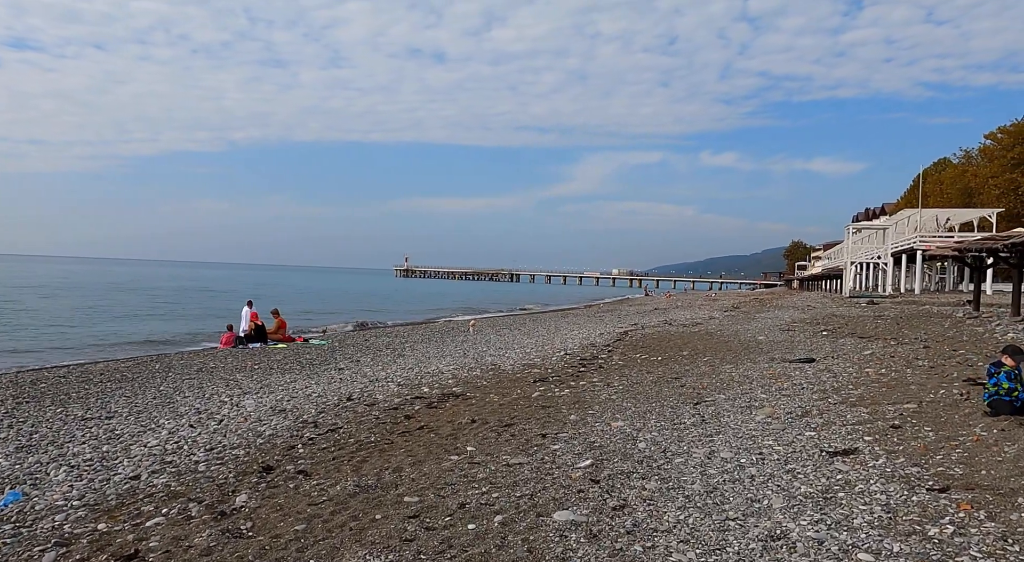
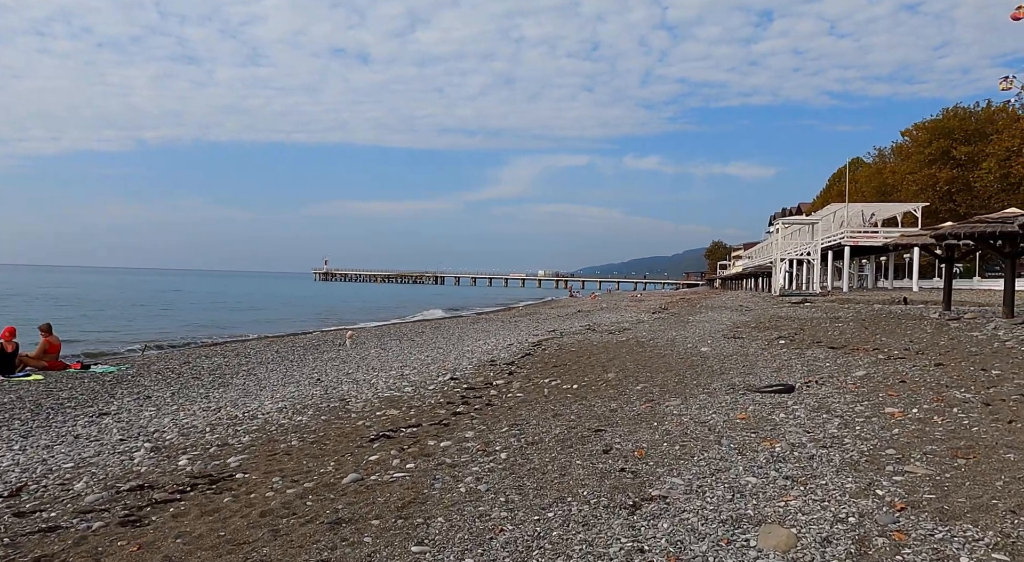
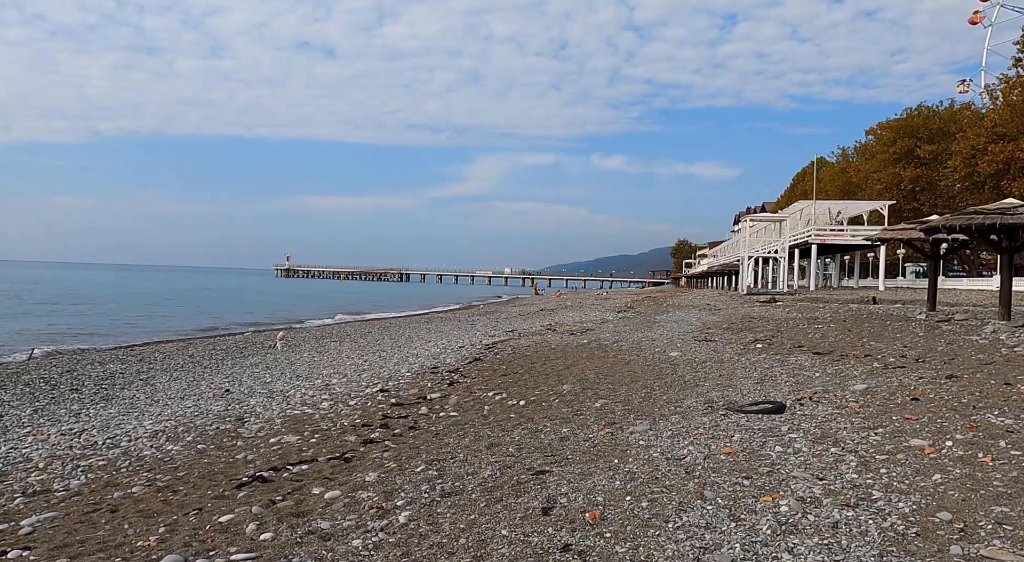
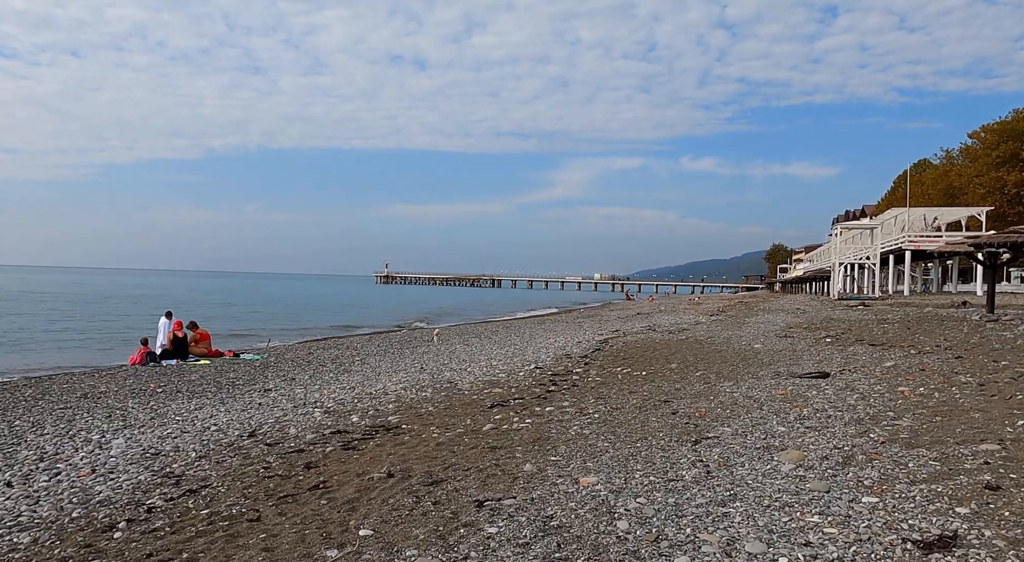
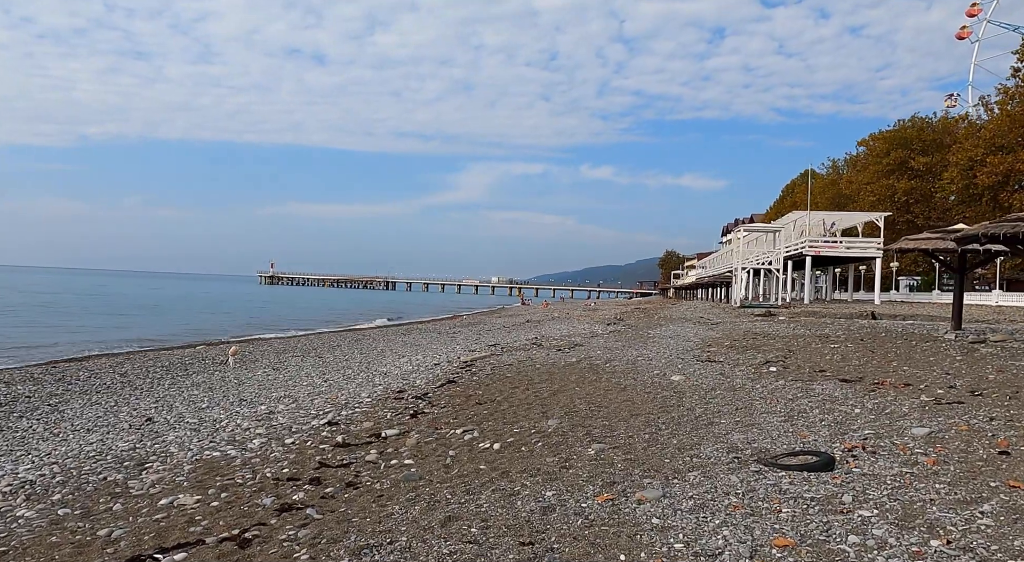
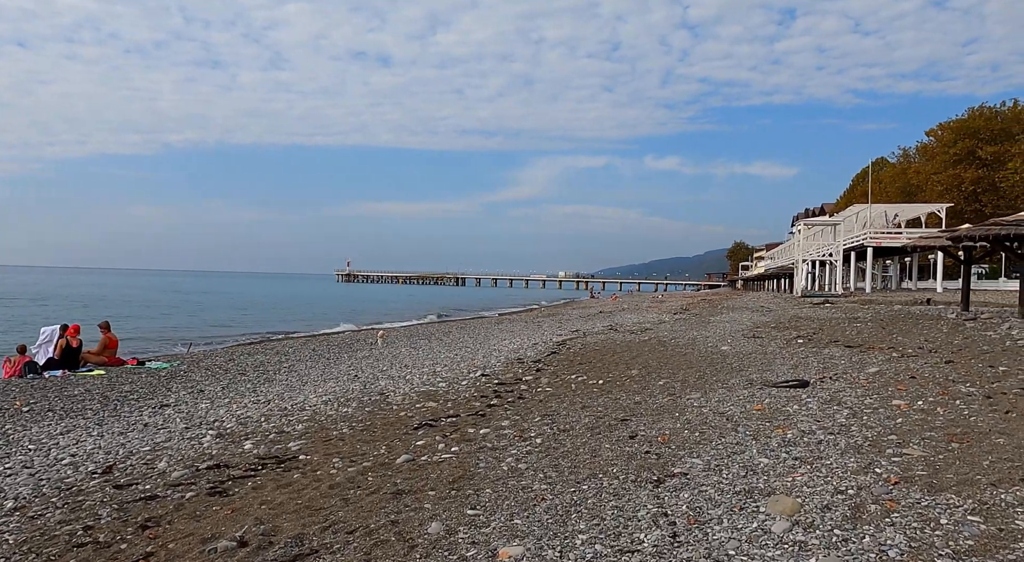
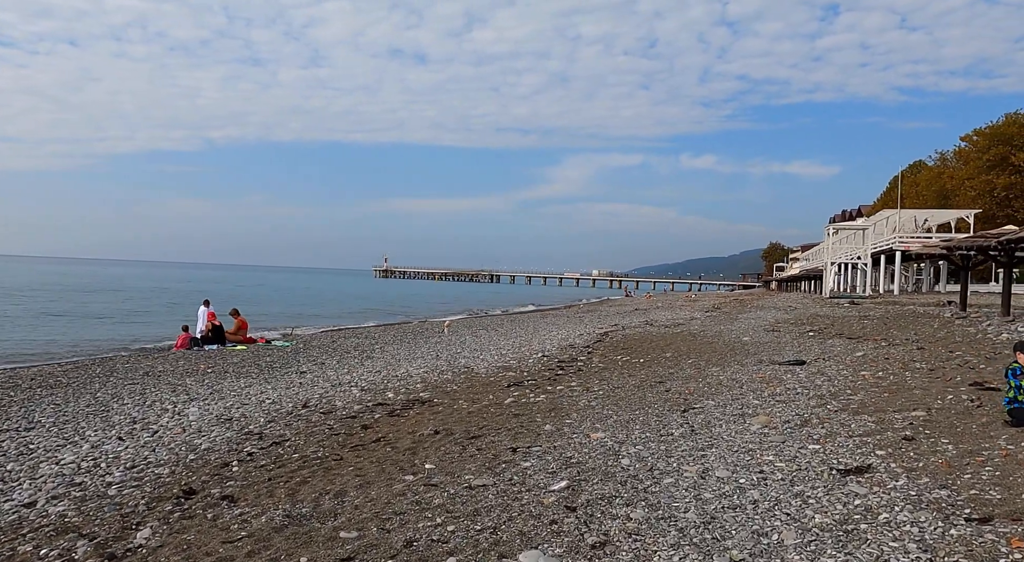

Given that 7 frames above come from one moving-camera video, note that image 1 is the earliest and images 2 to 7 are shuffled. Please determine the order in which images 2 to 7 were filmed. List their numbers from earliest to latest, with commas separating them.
7, 4, 6, 2, 3, 5
